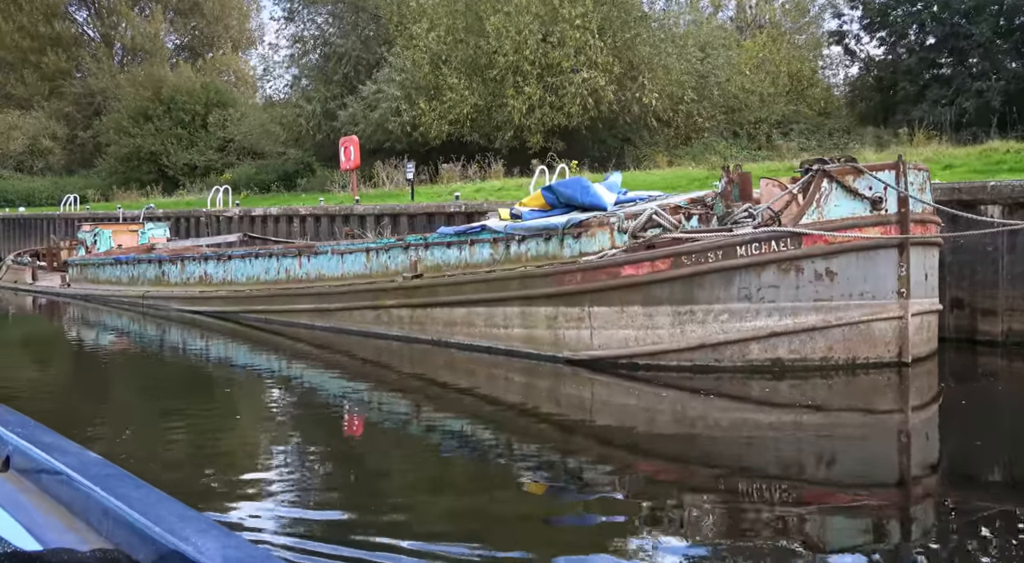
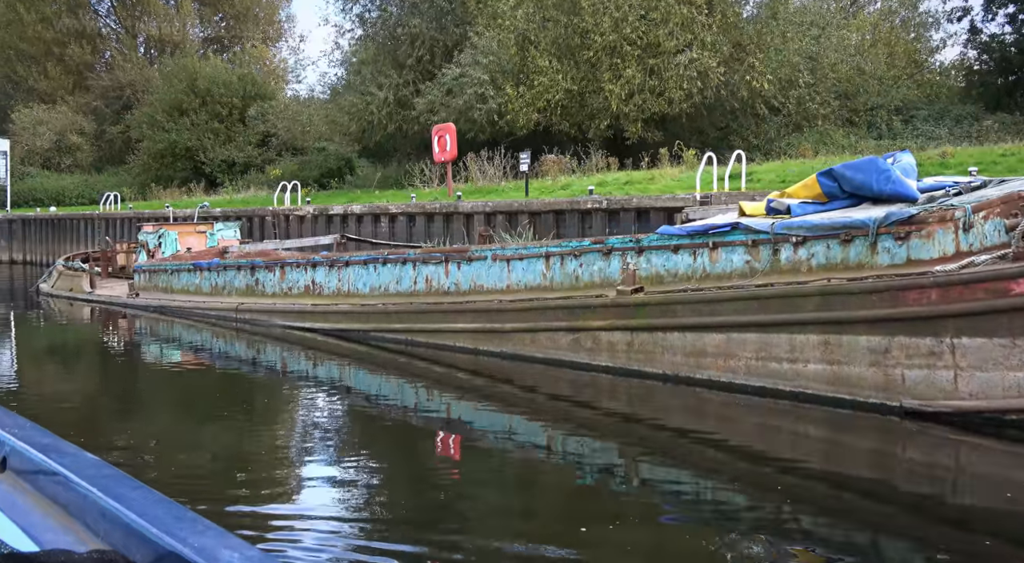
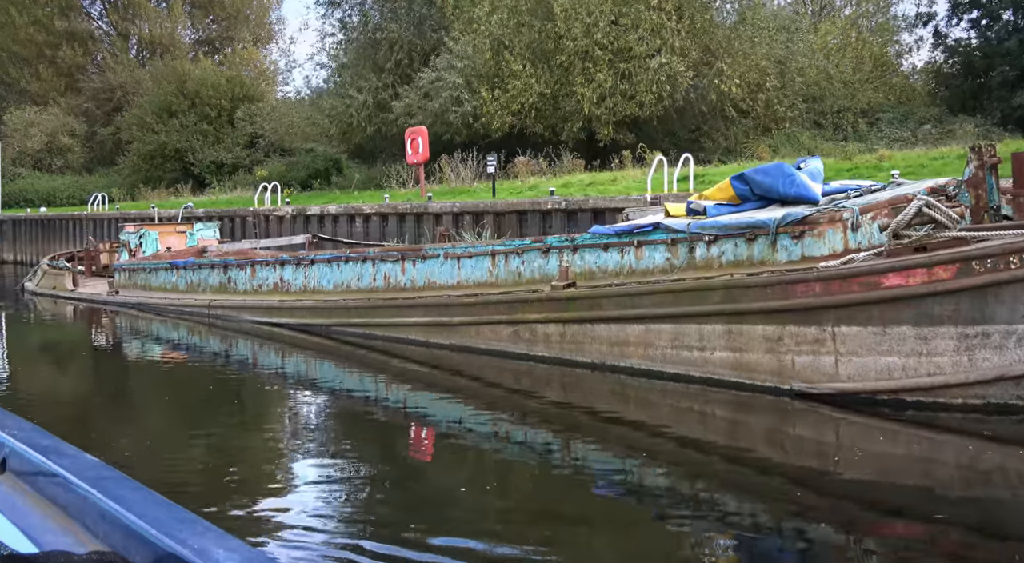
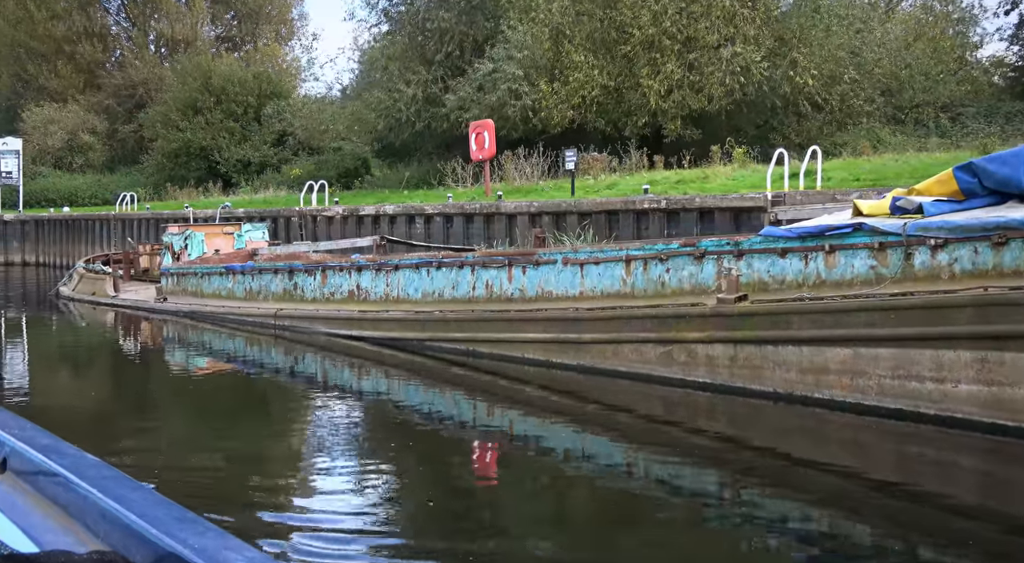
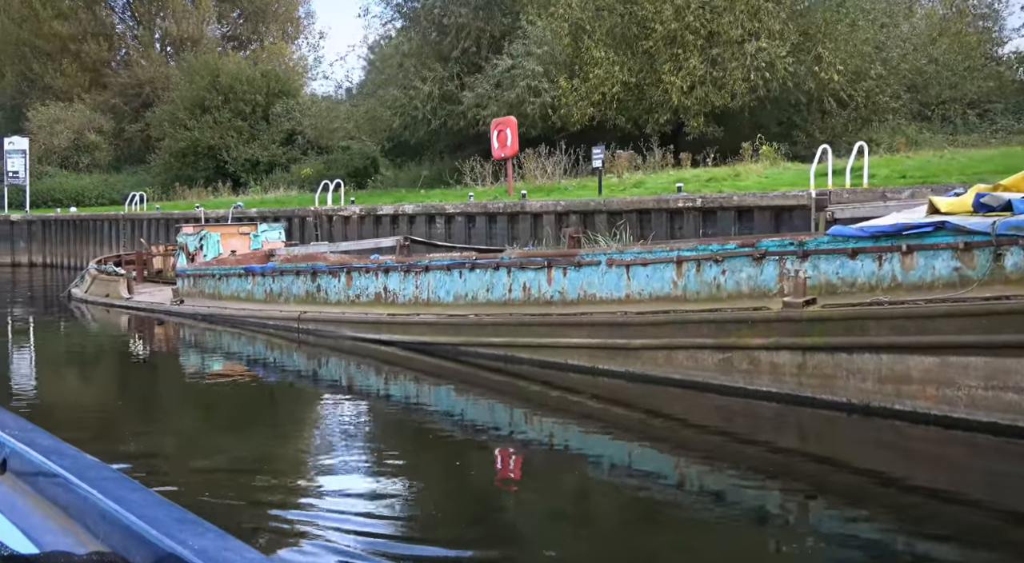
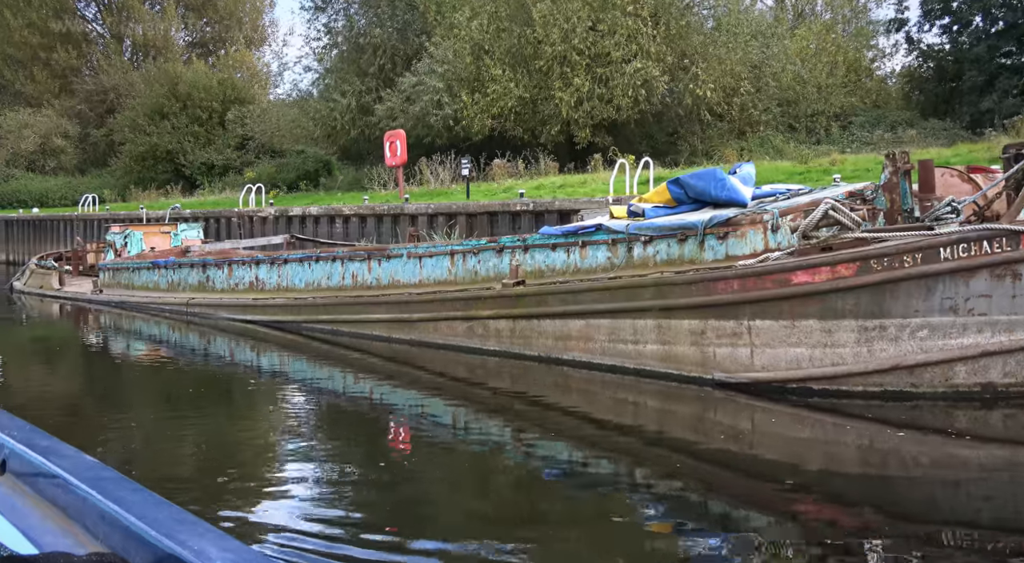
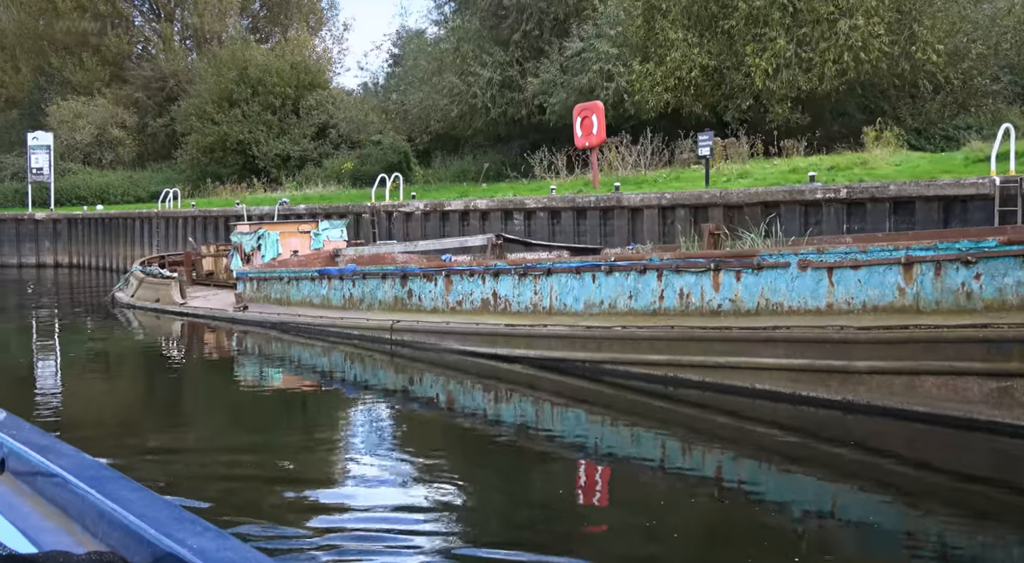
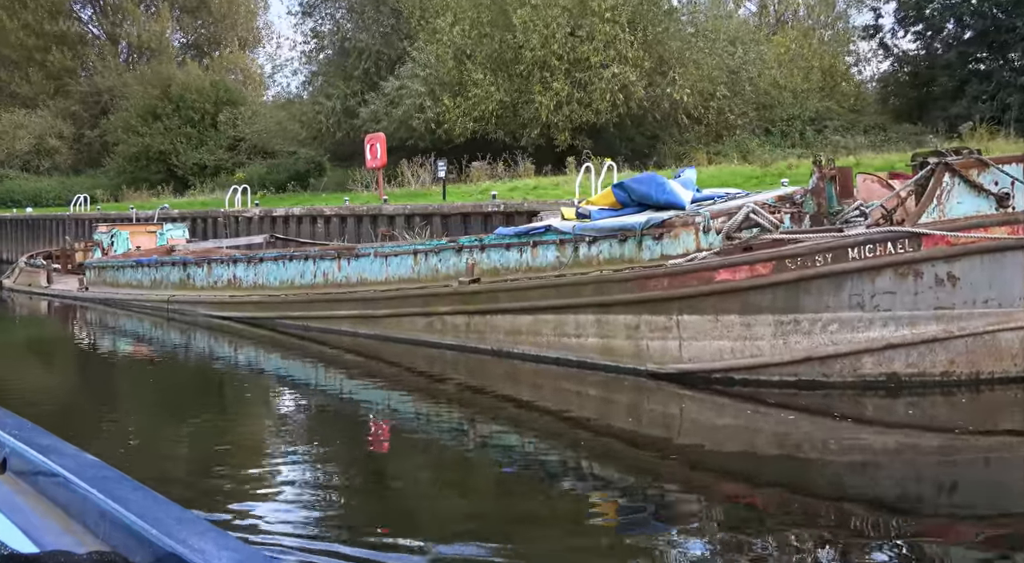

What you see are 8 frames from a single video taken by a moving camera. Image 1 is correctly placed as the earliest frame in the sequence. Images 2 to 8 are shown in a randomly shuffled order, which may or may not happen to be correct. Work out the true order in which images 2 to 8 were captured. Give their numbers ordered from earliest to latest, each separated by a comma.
8, 6, 3, 2, 4, 5, 7
